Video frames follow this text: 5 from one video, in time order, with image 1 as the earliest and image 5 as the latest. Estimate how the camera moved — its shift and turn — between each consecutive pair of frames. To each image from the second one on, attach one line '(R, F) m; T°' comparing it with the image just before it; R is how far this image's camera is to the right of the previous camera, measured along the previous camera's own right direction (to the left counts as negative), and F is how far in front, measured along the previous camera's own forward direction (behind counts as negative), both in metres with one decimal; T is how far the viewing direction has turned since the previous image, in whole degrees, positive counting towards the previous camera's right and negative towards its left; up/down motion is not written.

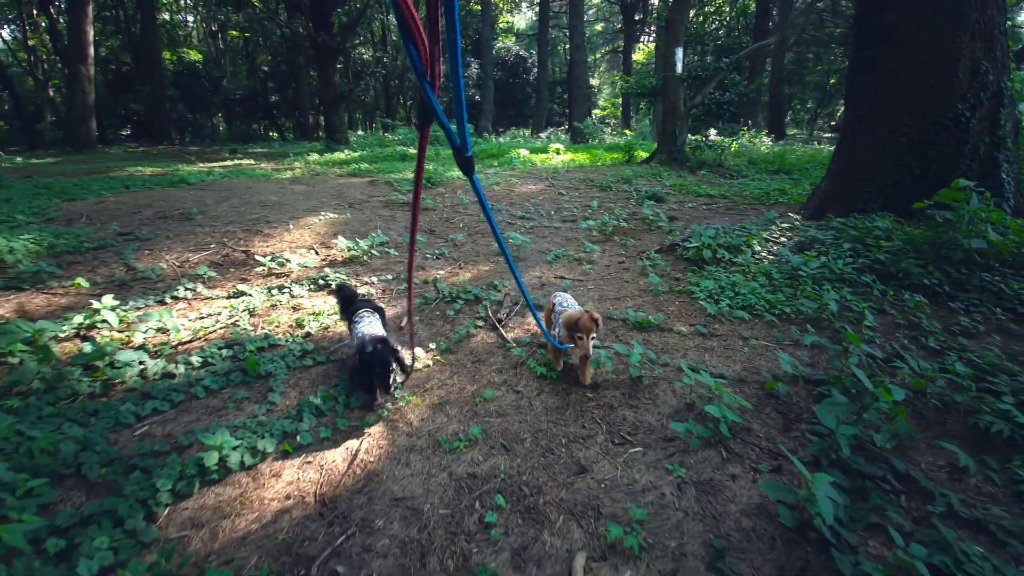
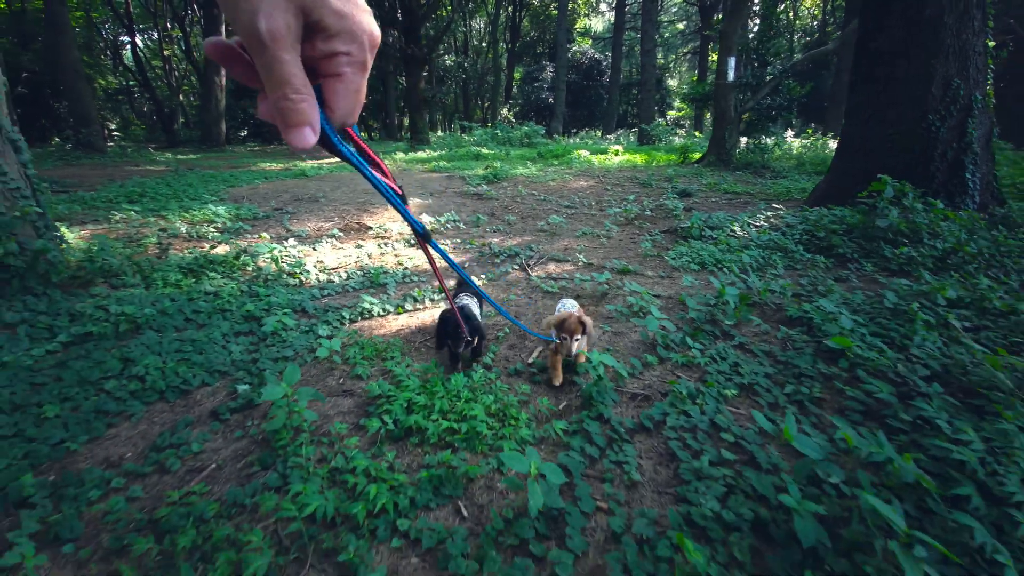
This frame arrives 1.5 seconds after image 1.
(+0.5, -1.7) m; -8°
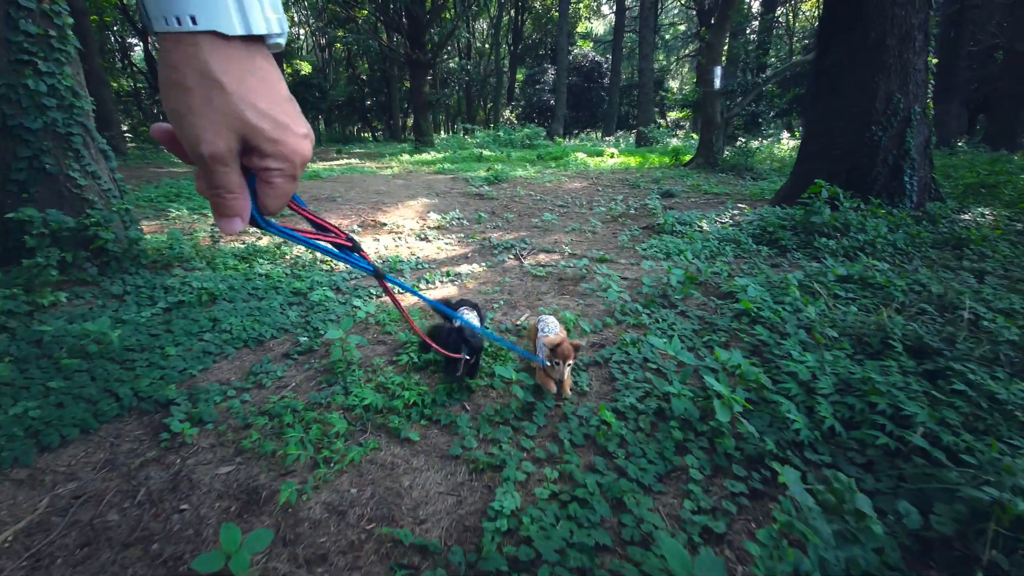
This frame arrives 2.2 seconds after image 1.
(+0.1, -0.9) m; 0°
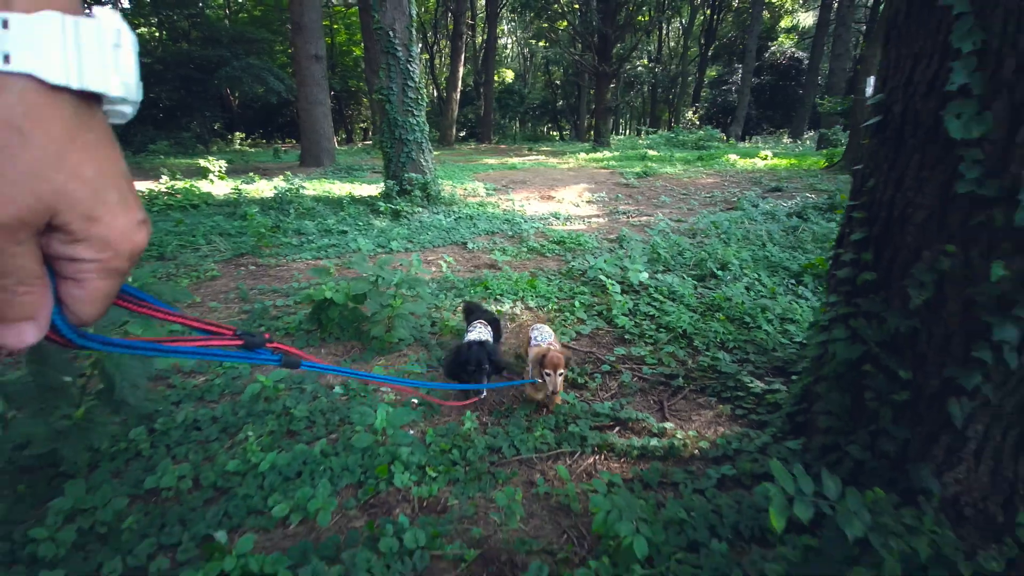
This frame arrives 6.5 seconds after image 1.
(+1.5, -4.4) m; -20°
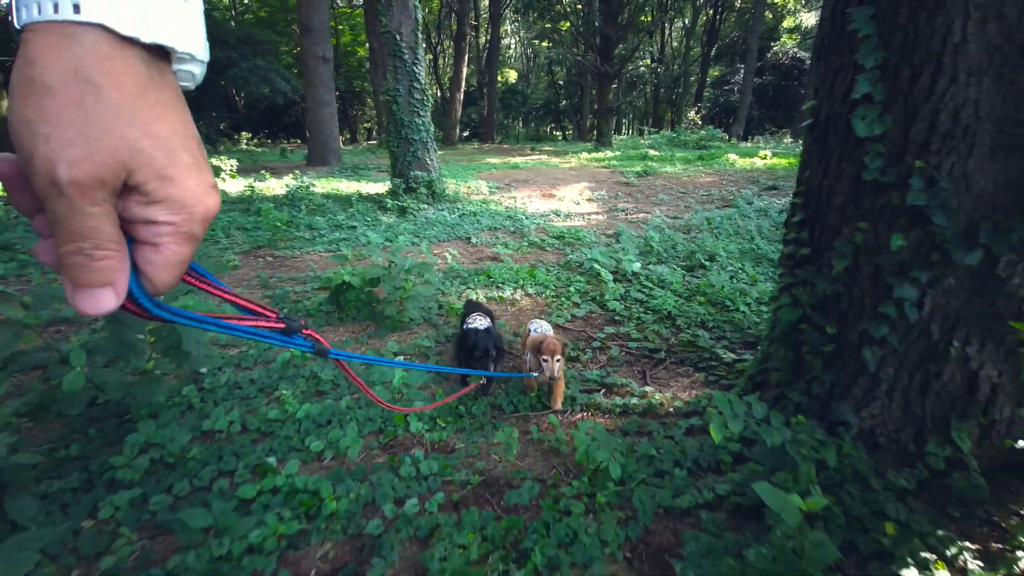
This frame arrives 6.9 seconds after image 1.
(0.0, -0.4) m; 0°
